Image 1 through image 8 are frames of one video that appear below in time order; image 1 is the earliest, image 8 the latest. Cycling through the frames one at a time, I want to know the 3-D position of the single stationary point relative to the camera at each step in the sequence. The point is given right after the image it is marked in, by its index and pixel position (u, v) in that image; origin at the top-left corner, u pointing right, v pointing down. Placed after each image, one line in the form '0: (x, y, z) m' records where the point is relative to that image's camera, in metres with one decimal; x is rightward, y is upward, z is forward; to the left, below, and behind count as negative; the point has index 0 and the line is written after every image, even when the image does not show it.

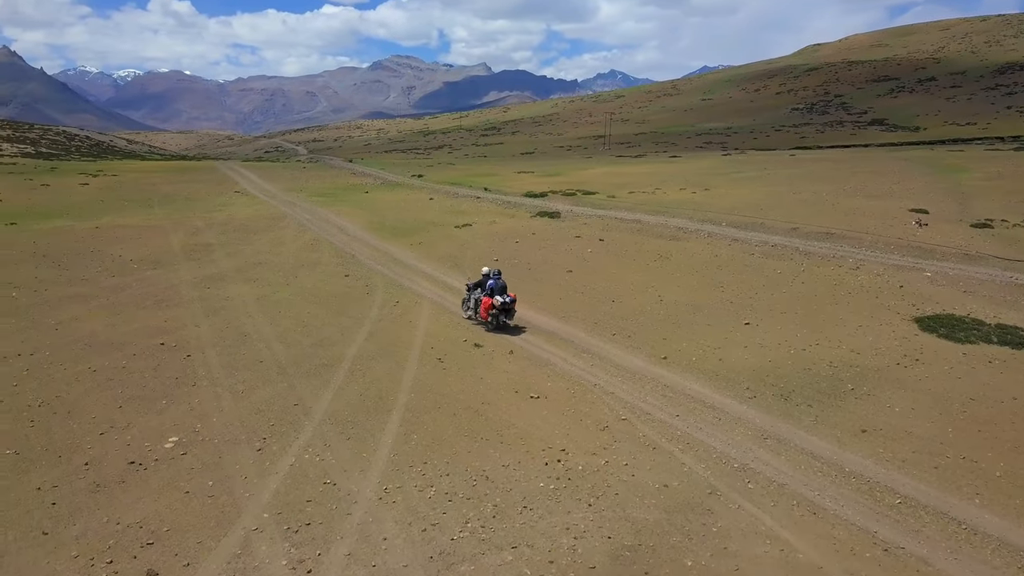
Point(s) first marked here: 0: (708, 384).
0: (+3.8, -1.9, +15.6) m
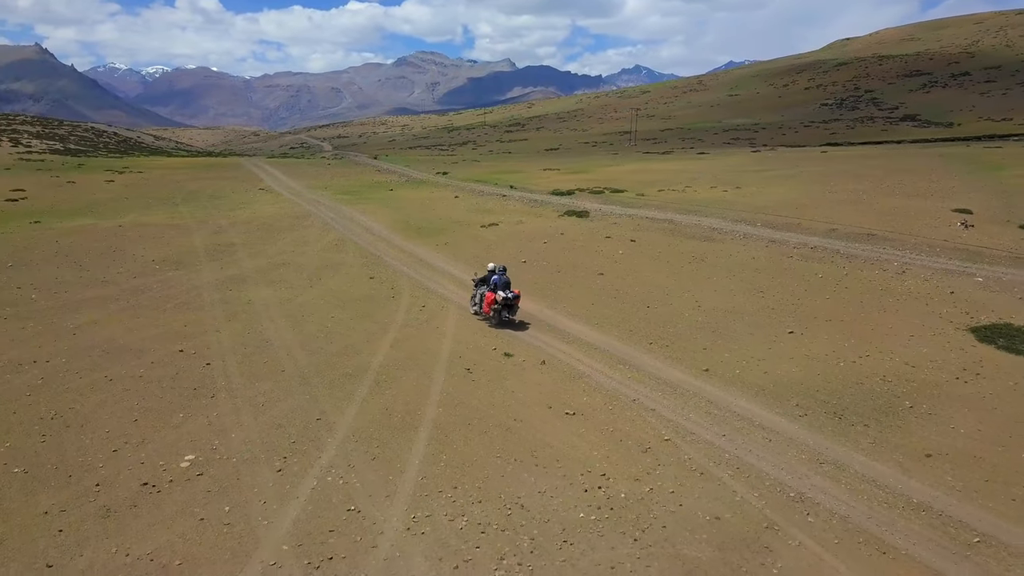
0: (+4.5, -2.0, +14.6) m
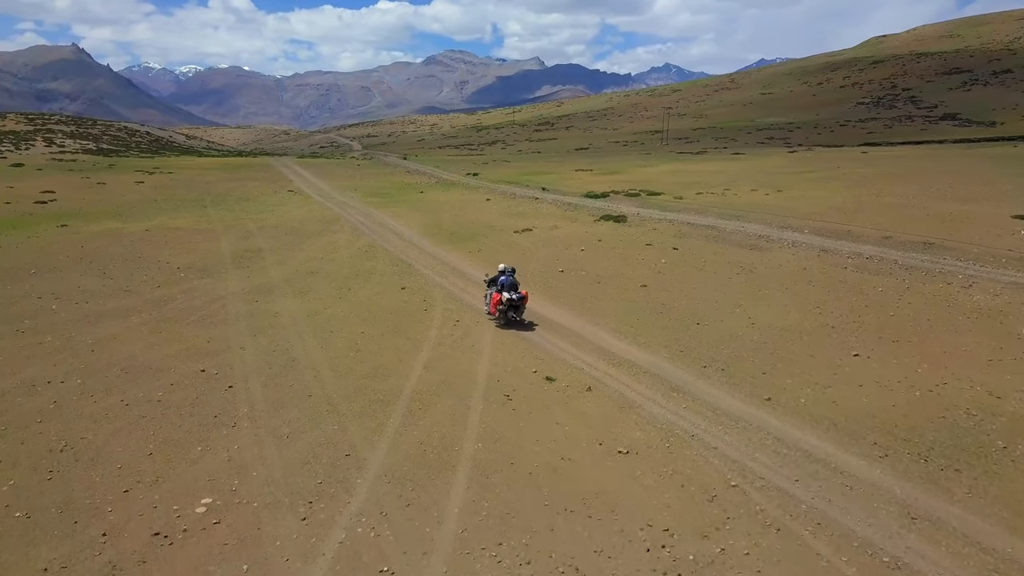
0: (+5.2, -2.5, +13.2) m
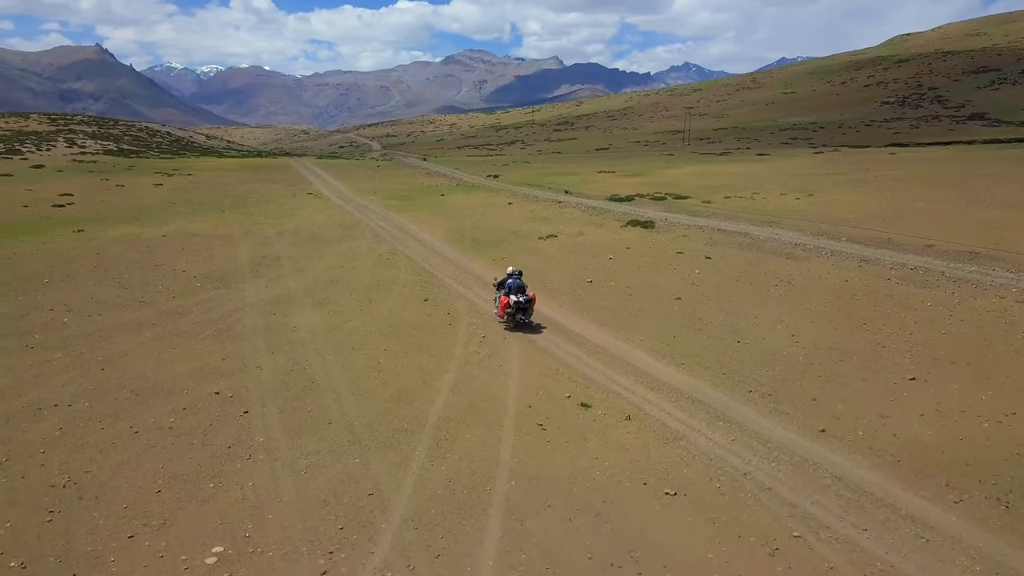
0: (+5.8, -2.8, +12.1) m
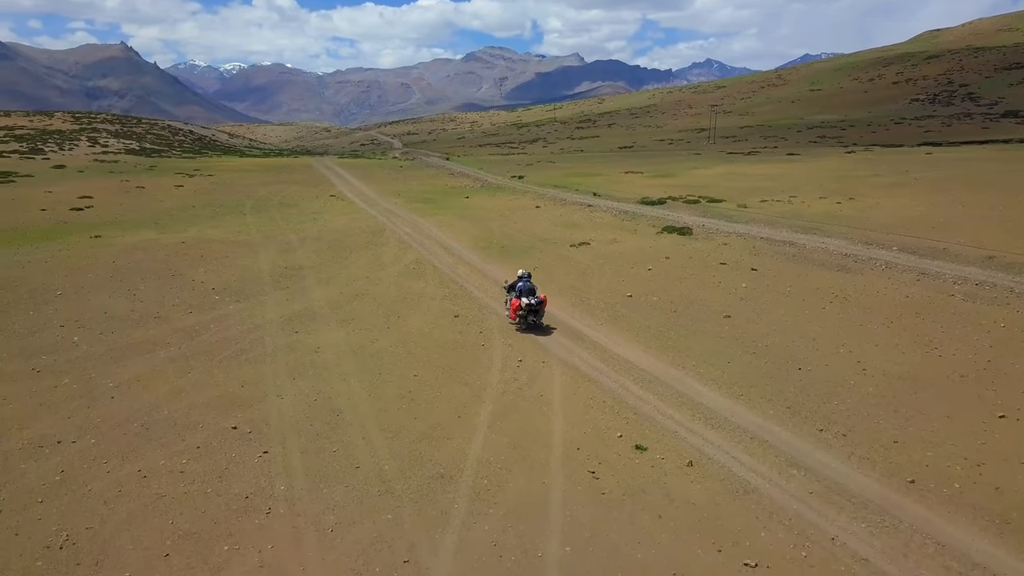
0: (+6.5, -3.3, +10.5) m
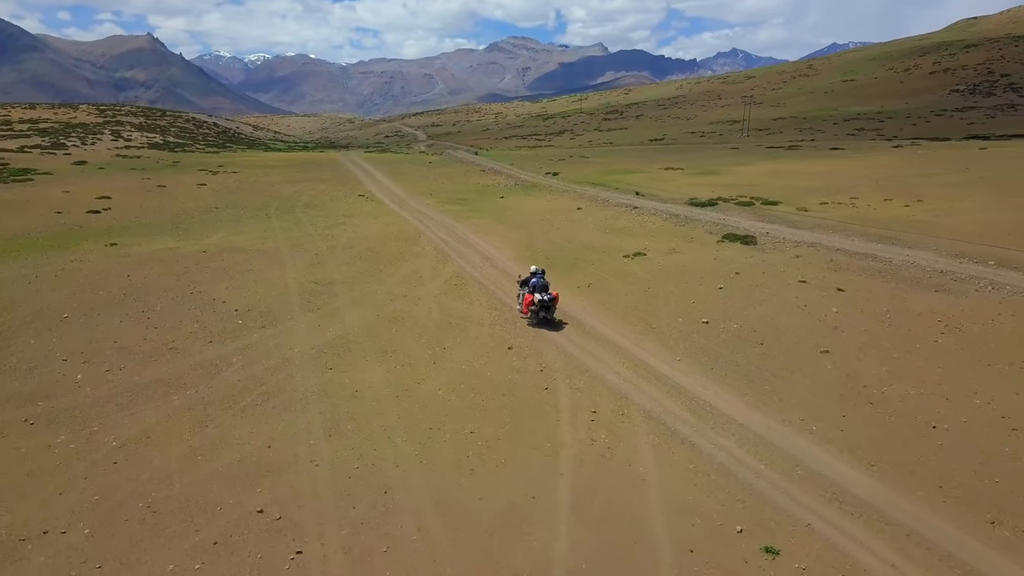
0: (+7.6, -4.2, +7.6) m
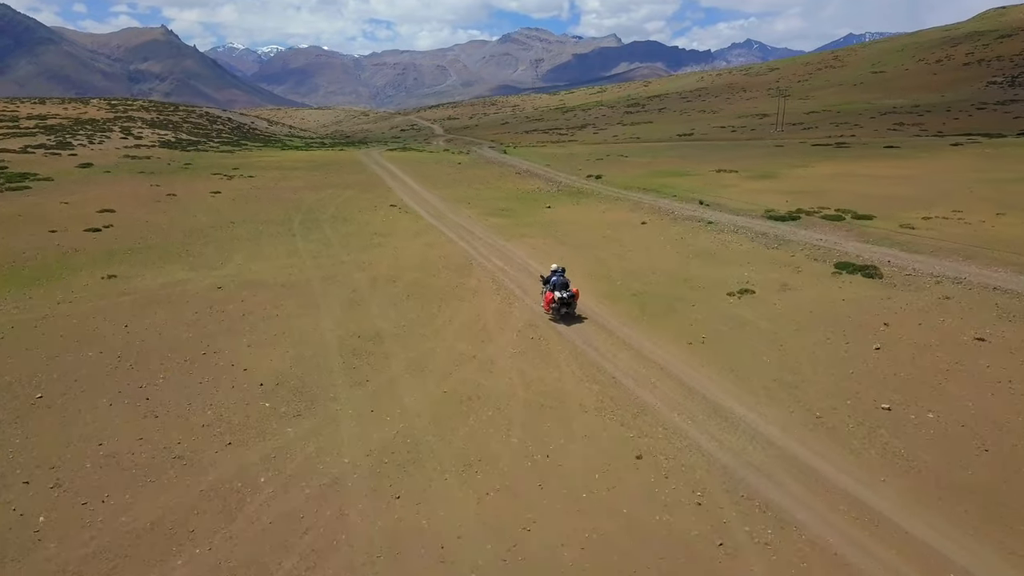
0: (+9.7, -5.8, +2.3) m
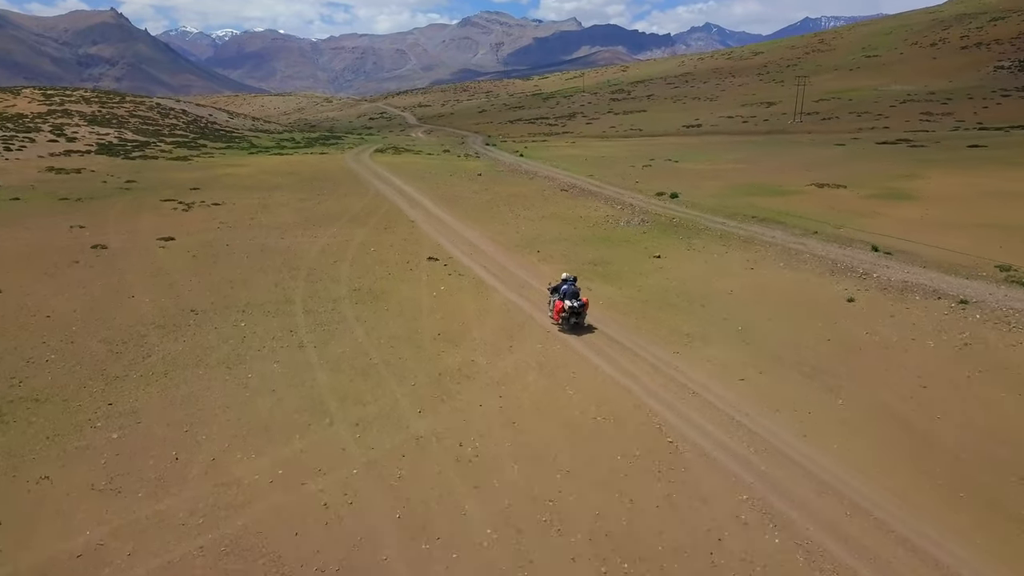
0: (+15.5, -9.9, -11.5) m
